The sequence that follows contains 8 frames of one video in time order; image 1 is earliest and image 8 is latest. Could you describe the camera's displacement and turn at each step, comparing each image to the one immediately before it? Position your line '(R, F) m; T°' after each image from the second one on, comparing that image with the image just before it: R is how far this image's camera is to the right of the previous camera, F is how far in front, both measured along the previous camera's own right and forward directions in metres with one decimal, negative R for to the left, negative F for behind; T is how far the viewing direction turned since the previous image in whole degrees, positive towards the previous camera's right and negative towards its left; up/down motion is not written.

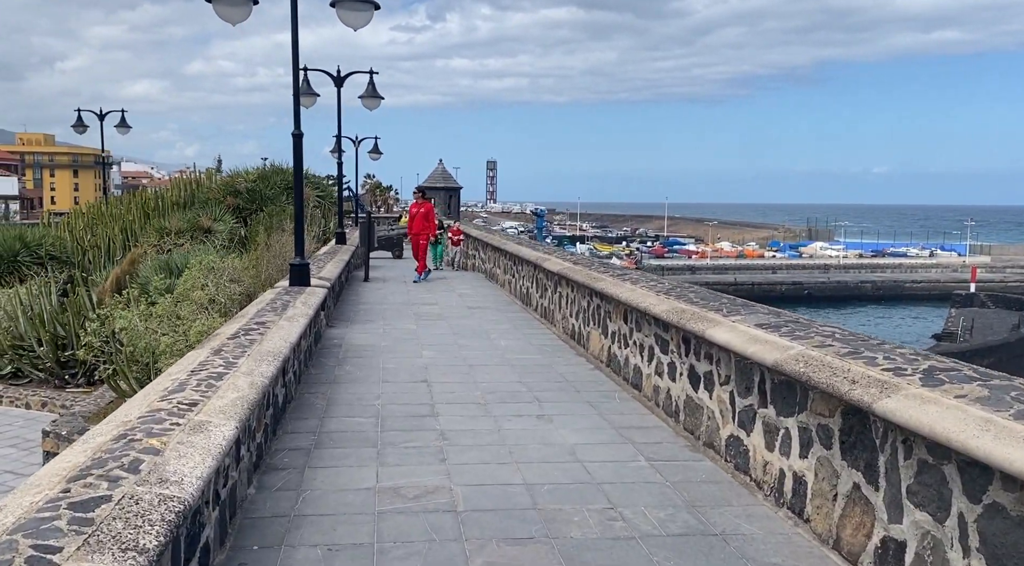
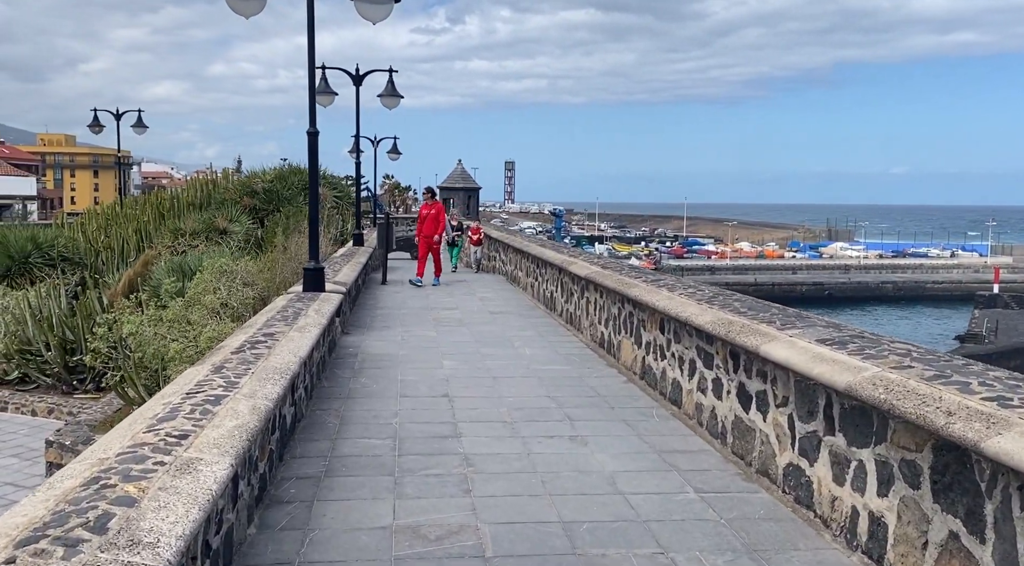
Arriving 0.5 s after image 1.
(-0.1, +0.6) m; -1°
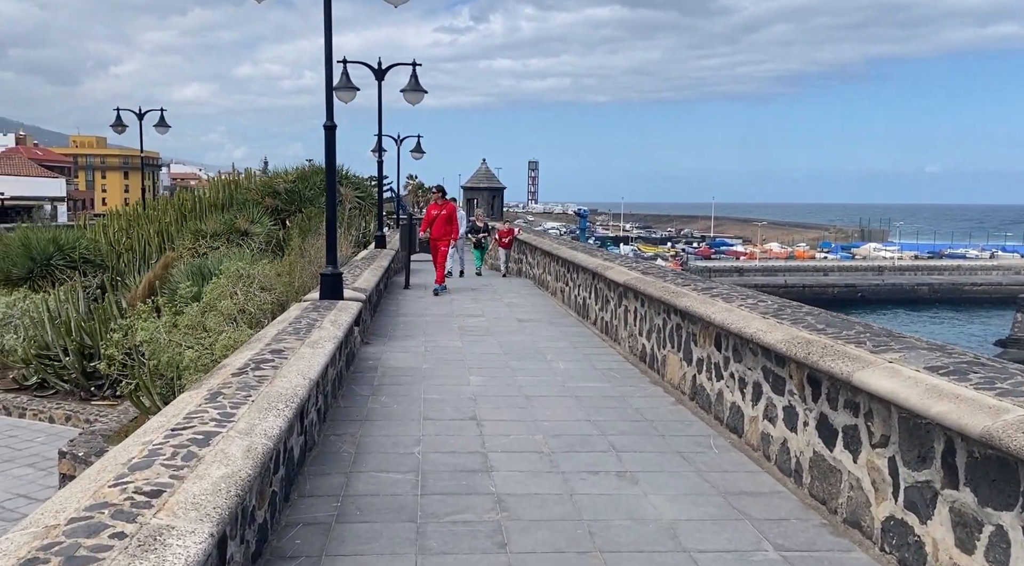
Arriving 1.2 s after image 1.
(-0.1, +0.8) m; -2°
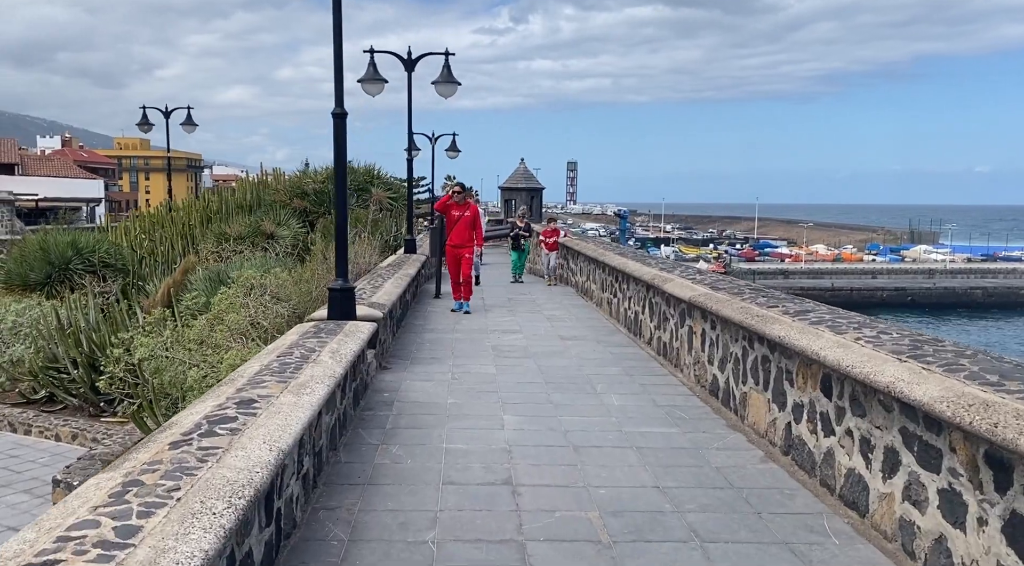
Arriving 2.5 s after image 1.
(0.0, +1.4) m; -2°
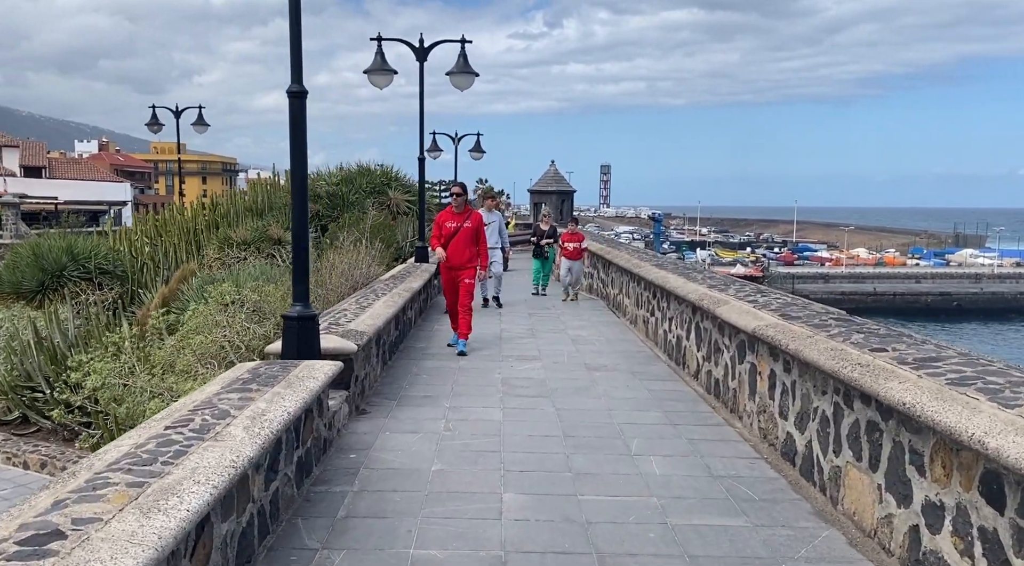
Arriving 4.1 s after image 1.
(+0.2, +1.8) m; -2°
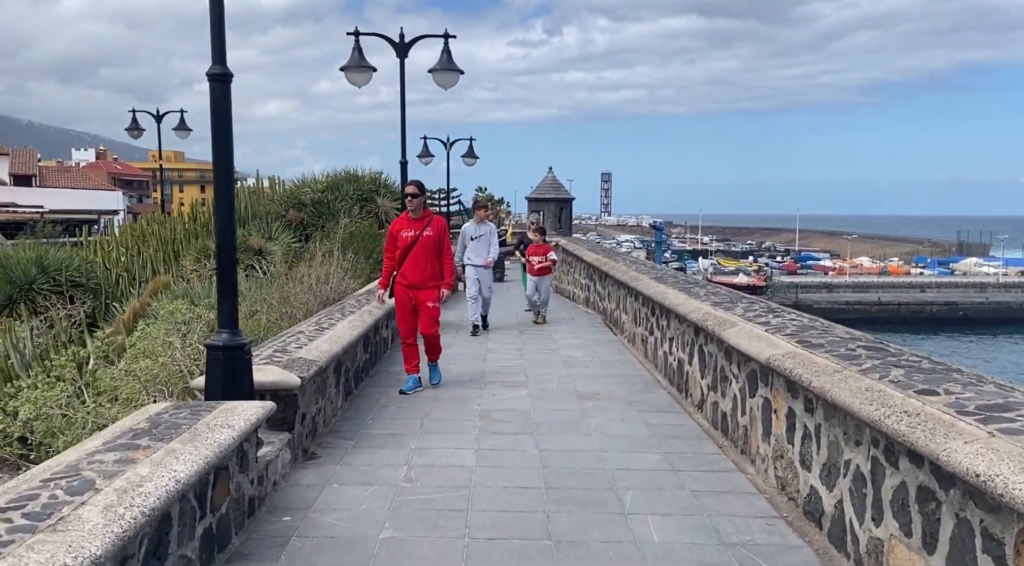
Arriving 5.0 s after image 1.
(+0.2, +0.9) m; 0°
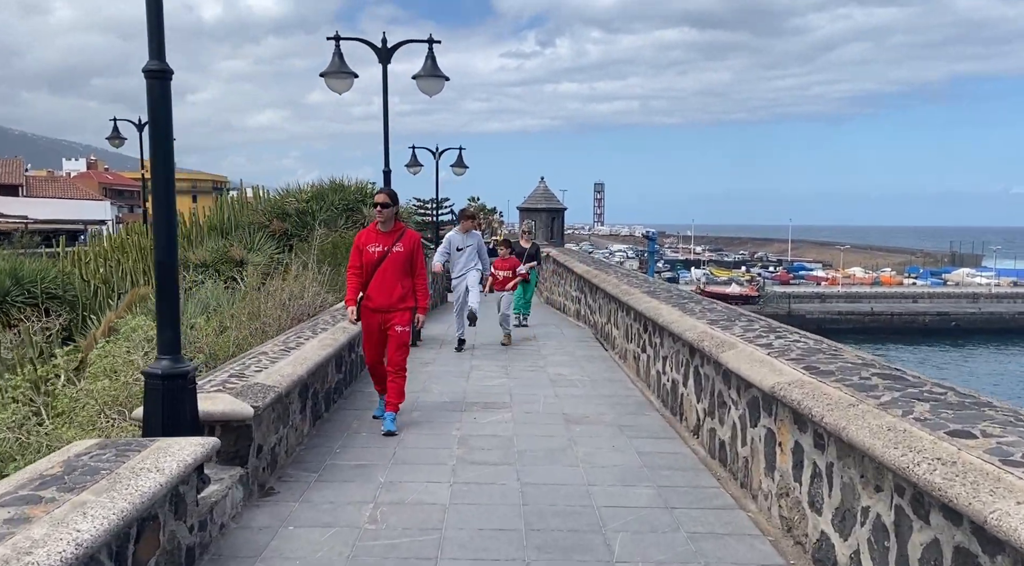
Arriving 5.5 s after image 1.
(+0.1, +0.5) m; 0°
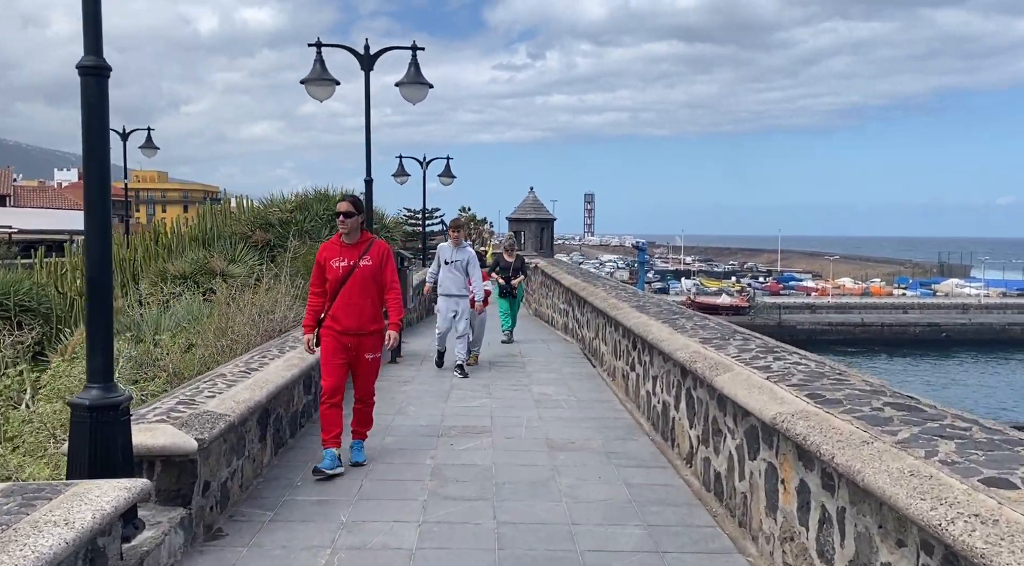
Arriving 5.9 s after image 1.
(+0.1, +0.5) m; +1°
